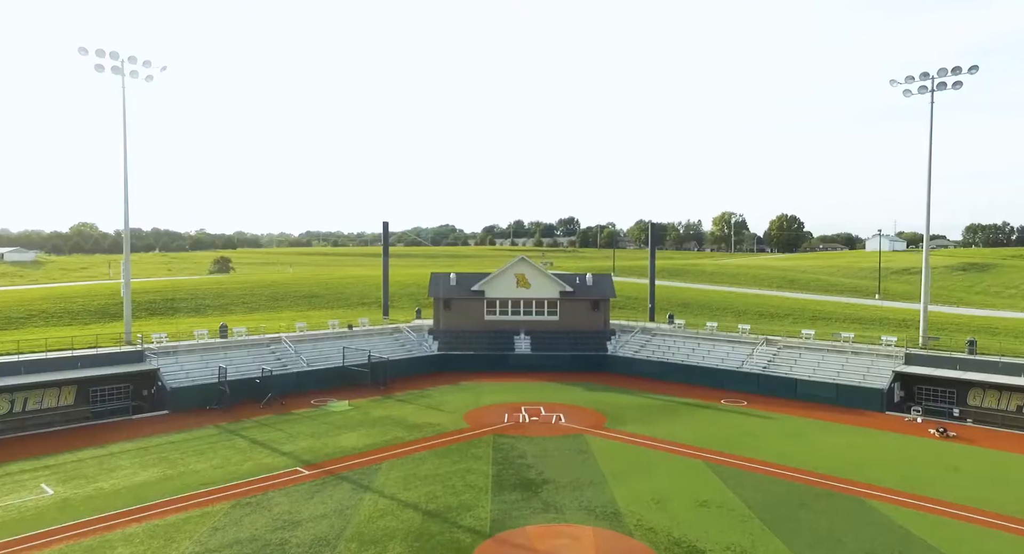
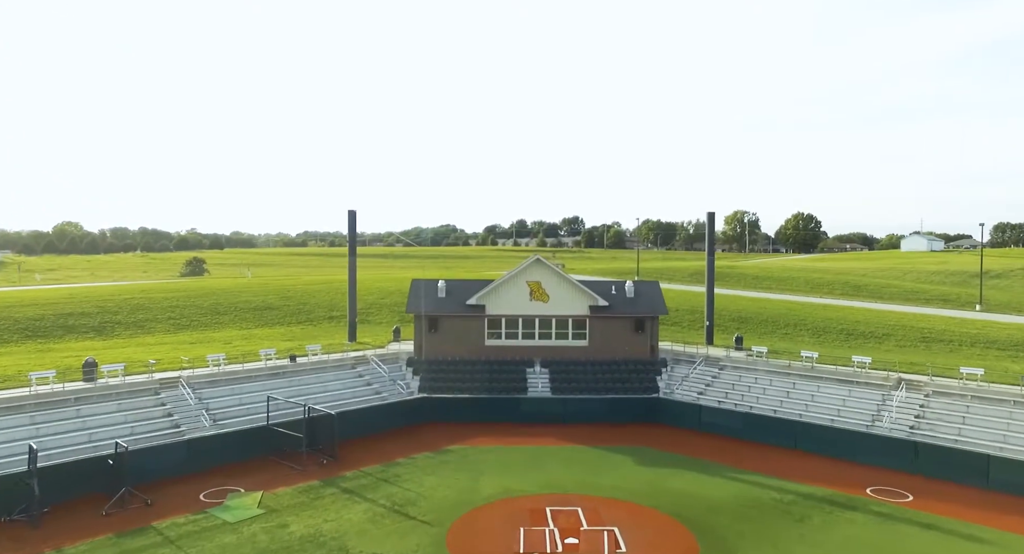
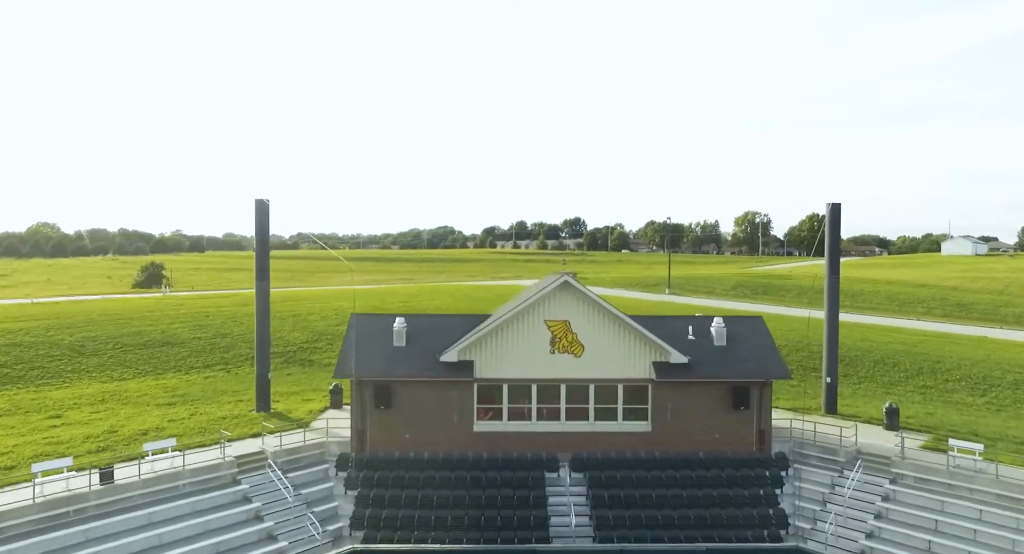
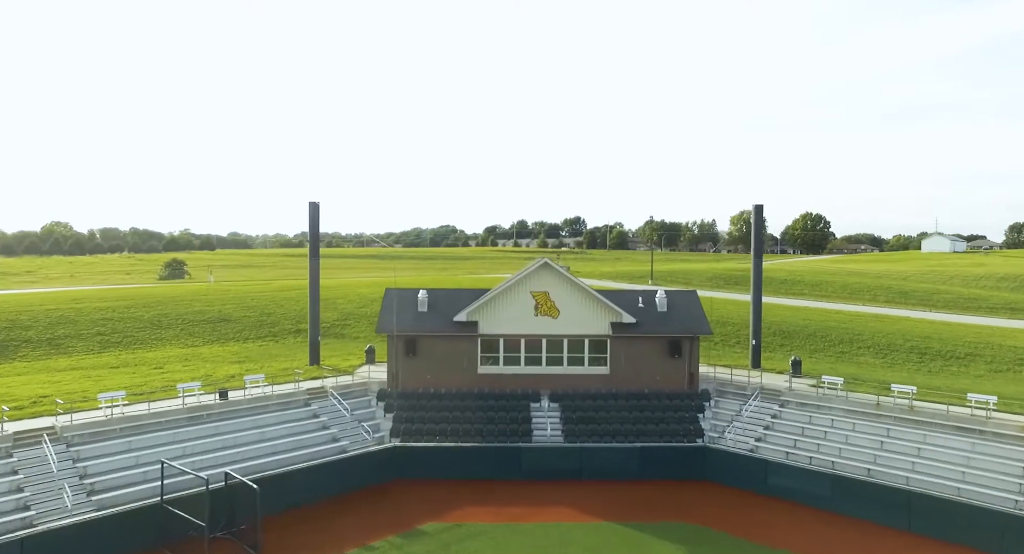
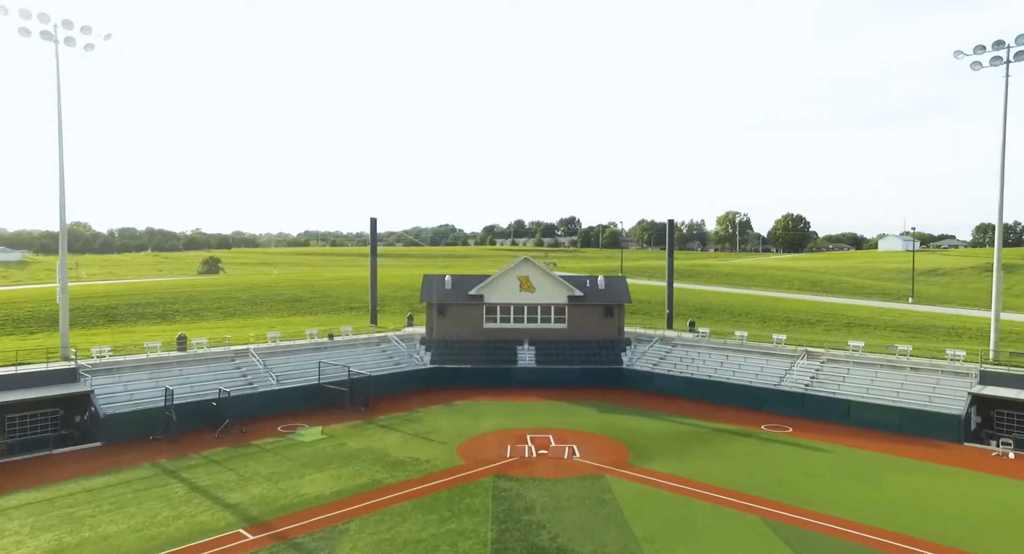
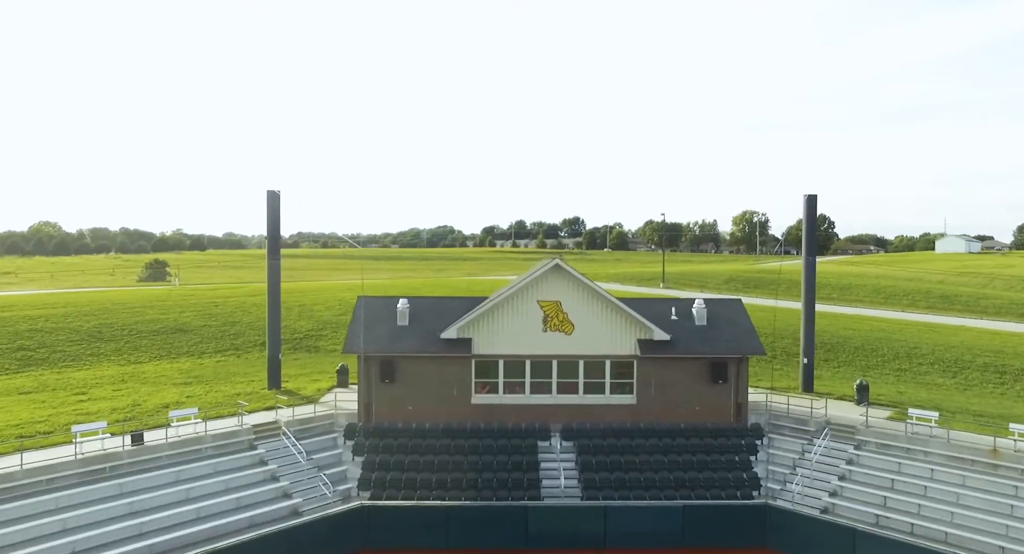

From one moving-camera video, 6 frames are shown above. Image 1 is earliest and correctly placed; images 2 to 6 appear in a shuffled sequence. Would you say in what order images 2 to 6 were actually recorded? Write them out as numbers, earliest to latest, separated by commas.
5, 2, 4, 6, 3
